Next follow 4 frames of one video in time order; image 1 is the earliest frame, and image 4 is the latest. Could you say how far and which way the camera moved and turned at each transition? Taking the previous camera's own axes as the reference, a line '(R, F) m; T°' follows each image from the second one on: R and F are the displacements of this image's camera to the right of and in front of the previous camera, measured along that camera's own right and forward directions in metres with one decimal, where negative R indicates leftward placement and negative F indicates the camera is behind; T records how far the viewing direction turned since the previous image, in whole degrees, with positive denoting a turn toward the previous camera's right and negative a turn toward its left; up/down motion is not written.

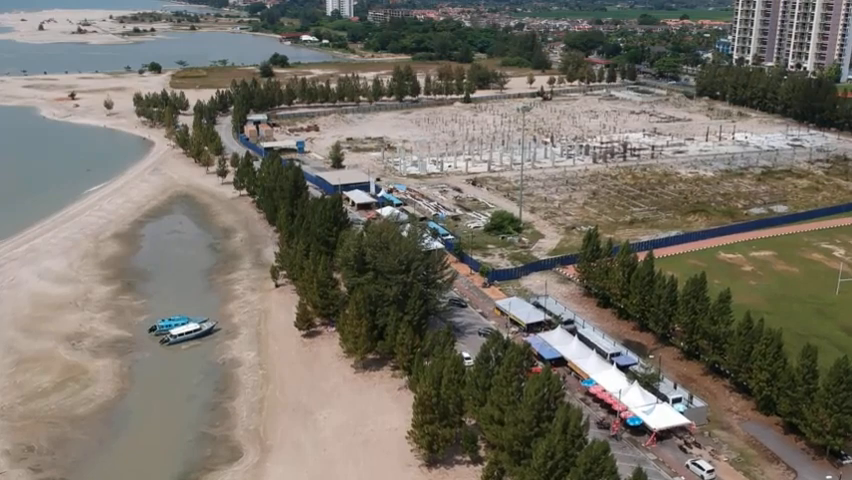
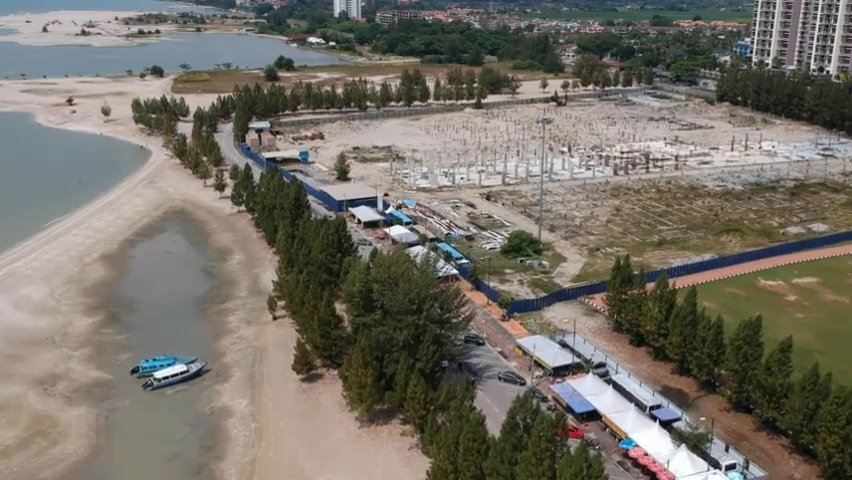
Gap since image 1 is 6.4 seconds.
(-0.2, +3.0) m; -1°
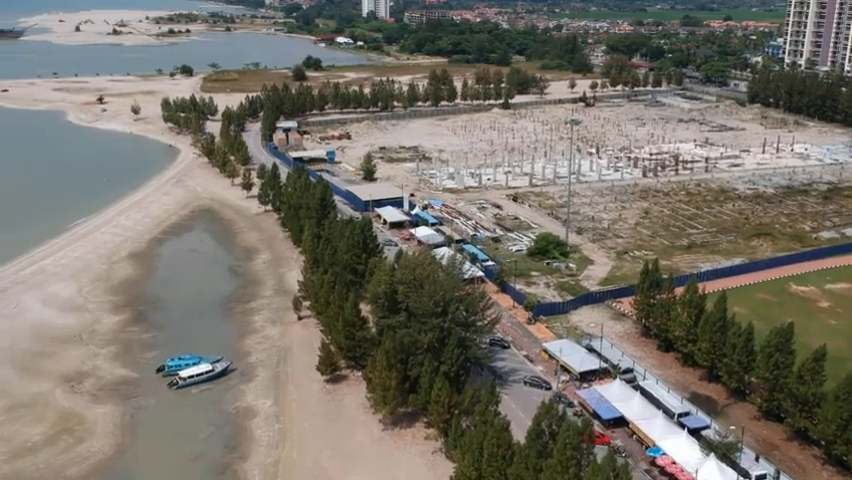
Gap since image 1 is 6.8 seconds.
(0.0, +0.2) m; -2°
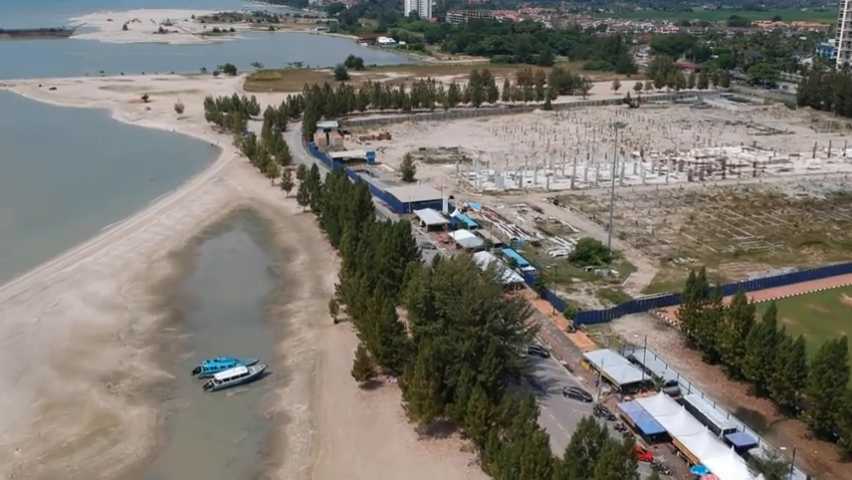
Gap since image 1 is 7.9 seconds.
(0.0, +0.5) m; -3°
